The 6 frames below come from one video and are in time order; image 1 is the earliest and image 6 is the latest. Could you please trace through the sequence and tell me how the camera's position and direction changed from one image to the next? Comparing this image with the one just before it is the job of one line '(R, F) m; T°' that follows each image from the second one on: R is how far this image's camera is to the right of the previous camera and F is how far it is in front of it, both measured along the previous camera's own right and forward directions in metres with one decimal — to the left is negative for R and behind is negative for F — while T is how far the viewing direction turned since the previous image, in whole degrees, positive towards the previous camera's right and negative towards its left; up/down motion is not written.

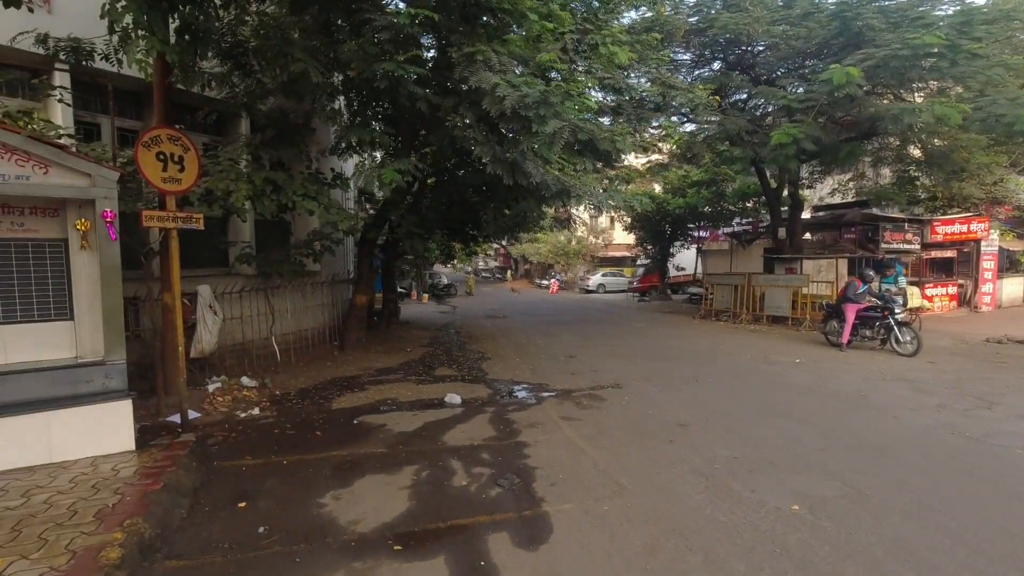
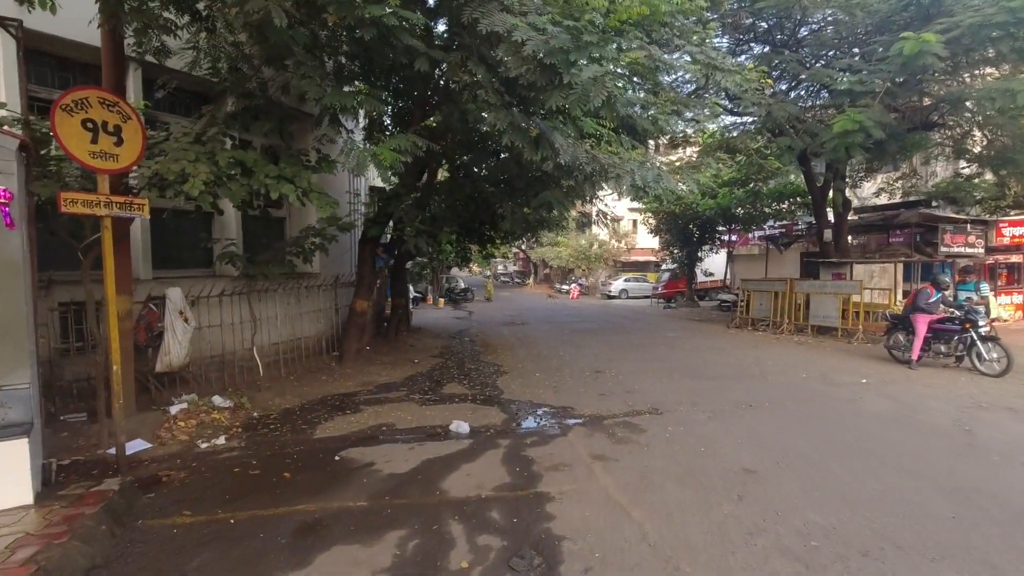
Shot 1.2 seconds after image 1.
(0.0, +1.2) m; -2°
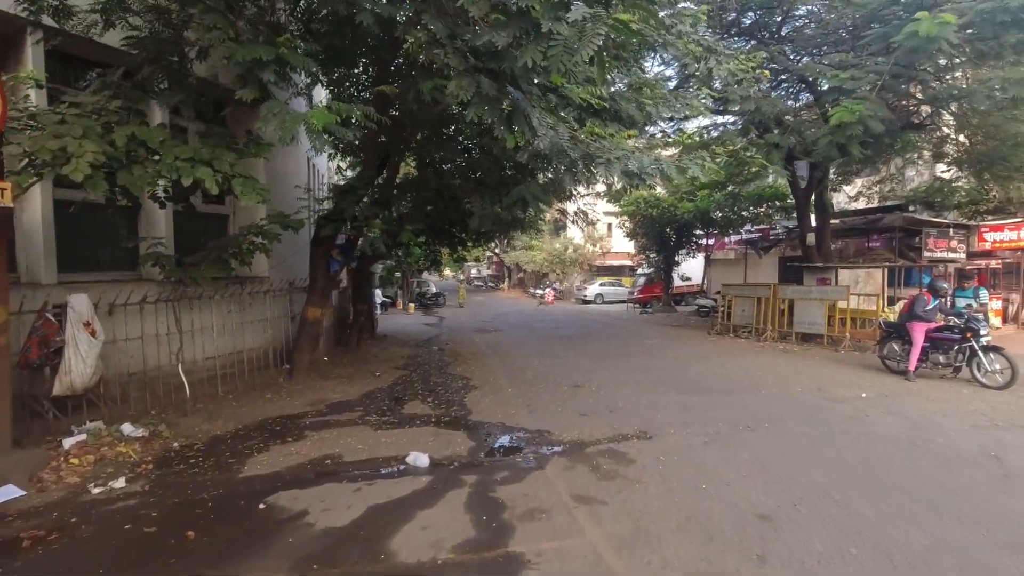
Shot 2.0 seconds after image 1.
(+0.1, +0.9) m; +3°
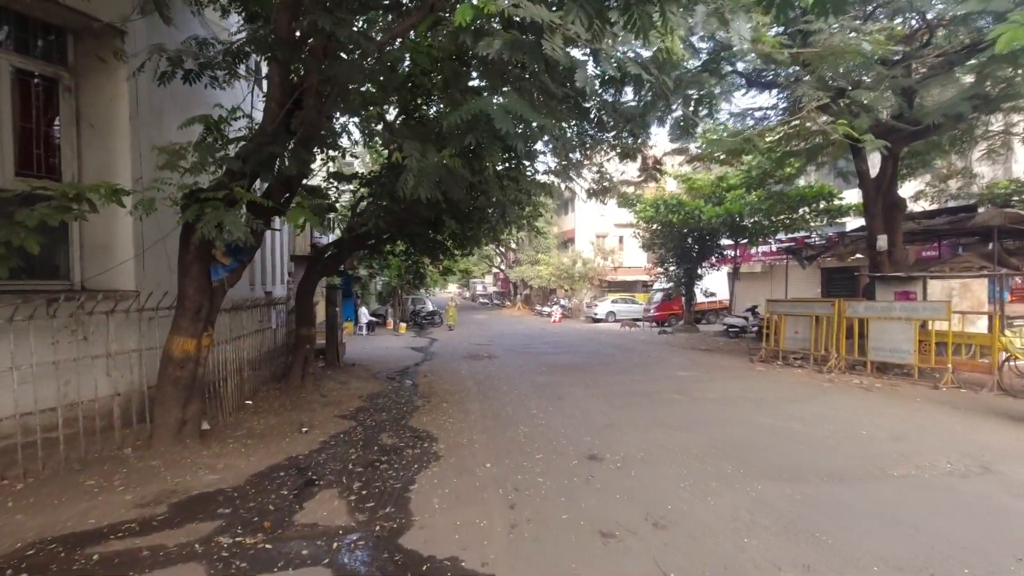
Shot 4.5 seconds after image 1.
(+0.3, +3.0) m; -1°
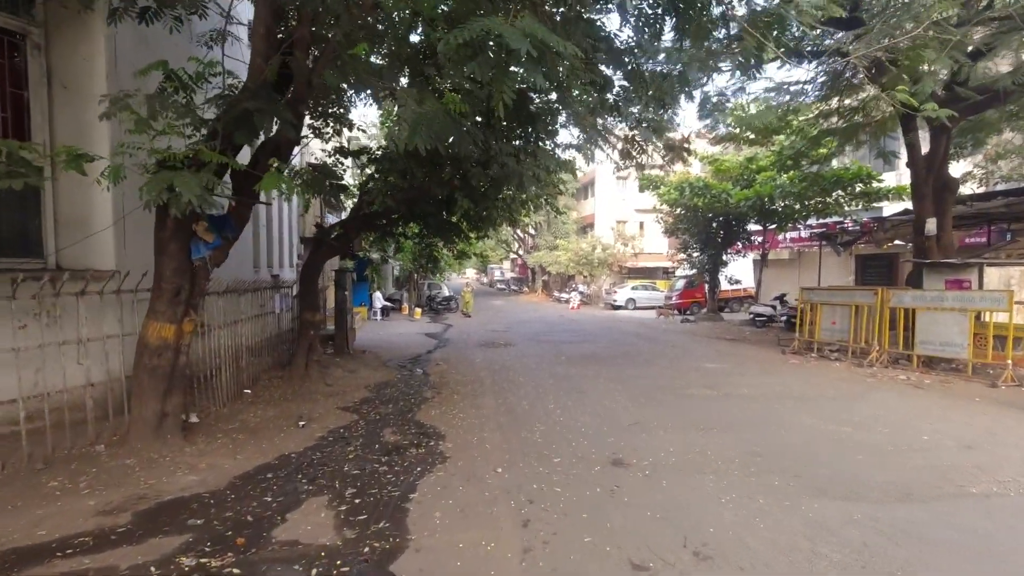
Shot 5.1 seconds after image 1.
(0.0, +0.7) m; -2°
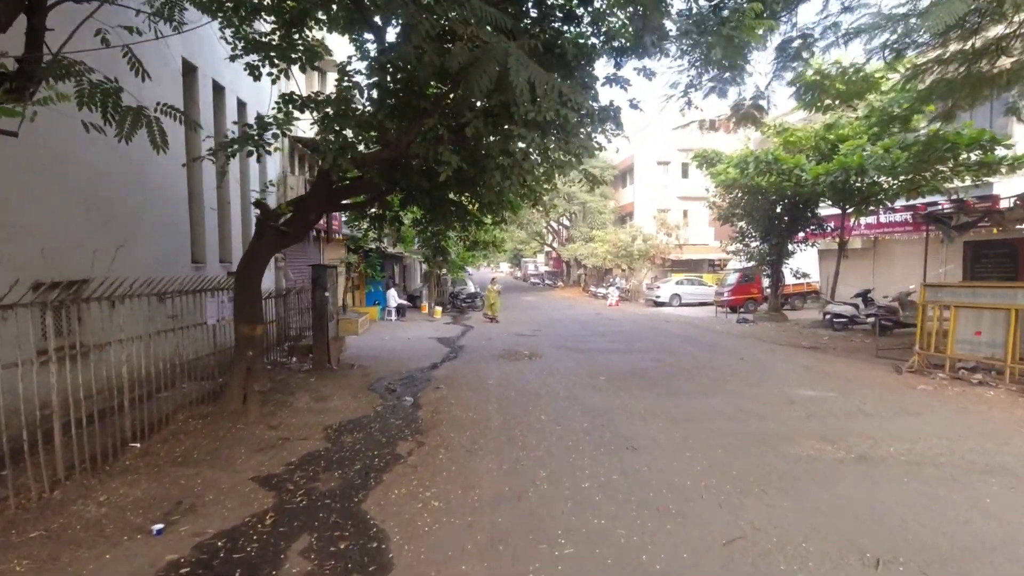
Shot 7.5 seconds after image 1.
(+0.2, +2.9) m; -4°
